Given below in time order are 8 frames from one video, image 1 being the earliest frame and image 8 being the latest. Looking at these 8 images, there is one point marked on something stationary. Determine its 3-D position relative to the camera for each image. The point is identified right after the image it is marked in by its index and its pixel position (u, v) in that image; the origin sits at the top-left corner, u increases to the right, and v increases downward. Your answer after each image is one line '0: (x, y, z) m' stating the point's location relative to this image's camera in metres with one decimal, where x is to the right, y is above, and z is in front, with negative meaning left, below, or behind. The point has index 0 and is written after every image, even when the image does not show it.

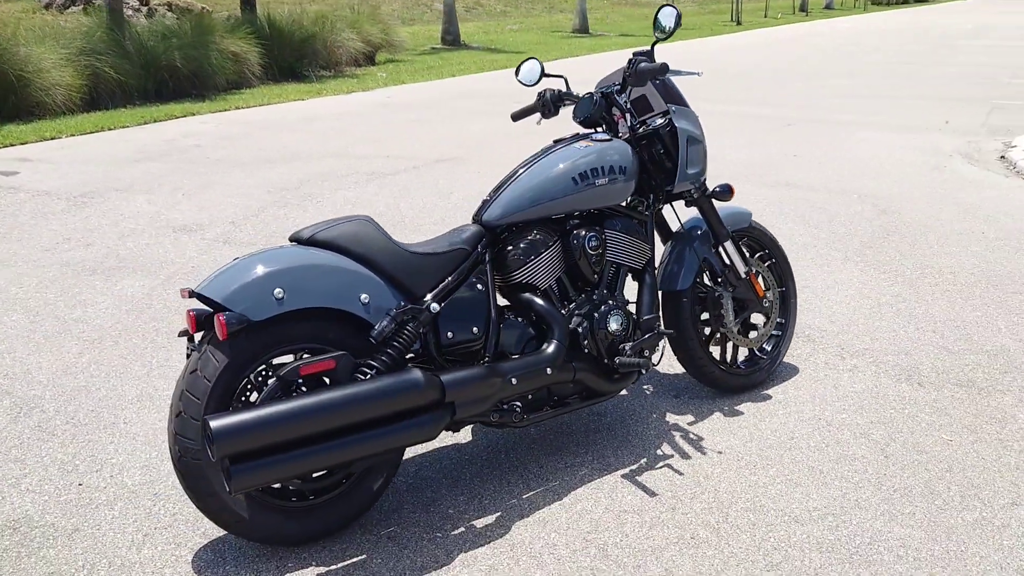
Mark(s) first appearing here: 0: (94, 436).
0: (-1.8, -0.6, +3.9) m
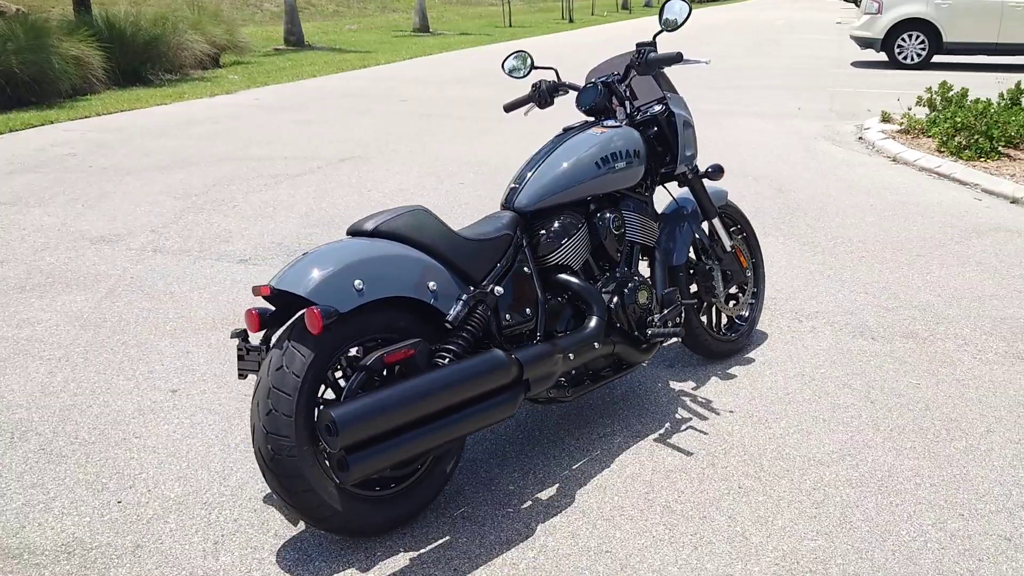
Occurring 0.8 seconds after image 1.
0: (-1.7, -0.7, +3.7) m
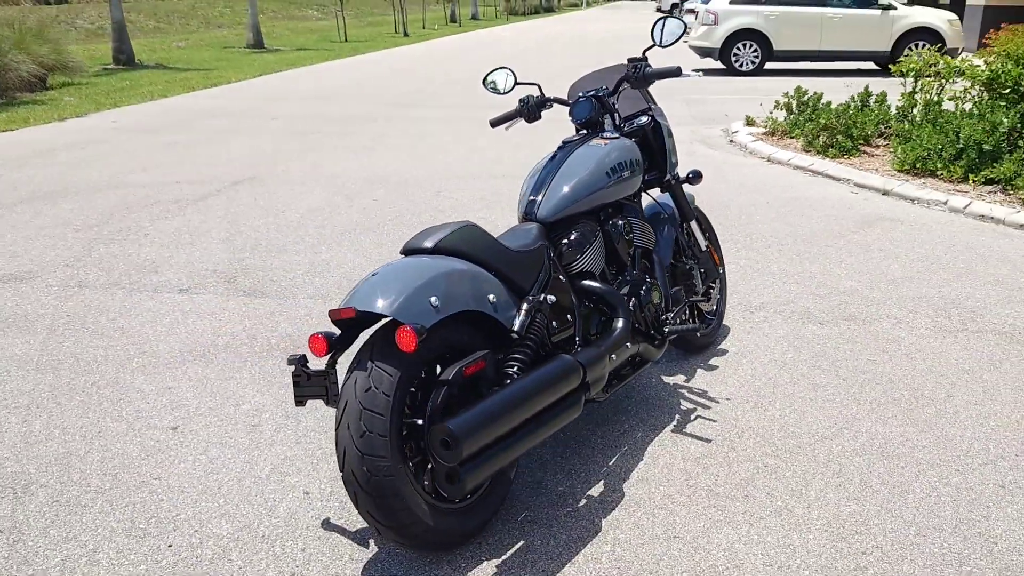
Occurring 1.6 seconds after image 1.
0: (-1.5, -0.8, +3.5) m
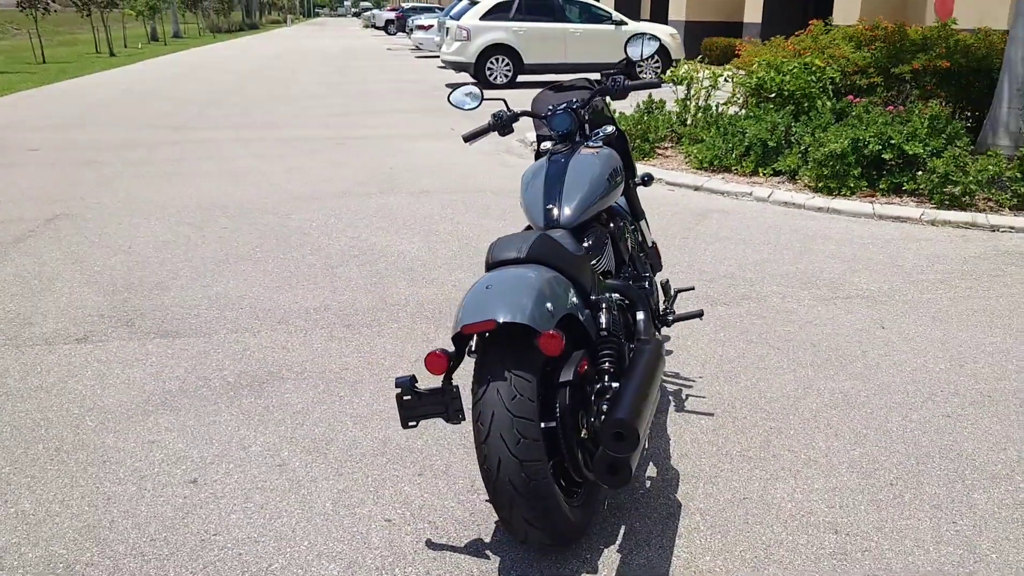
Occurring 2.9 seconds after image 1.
0: (-1.1, -1.0, +3.3) m
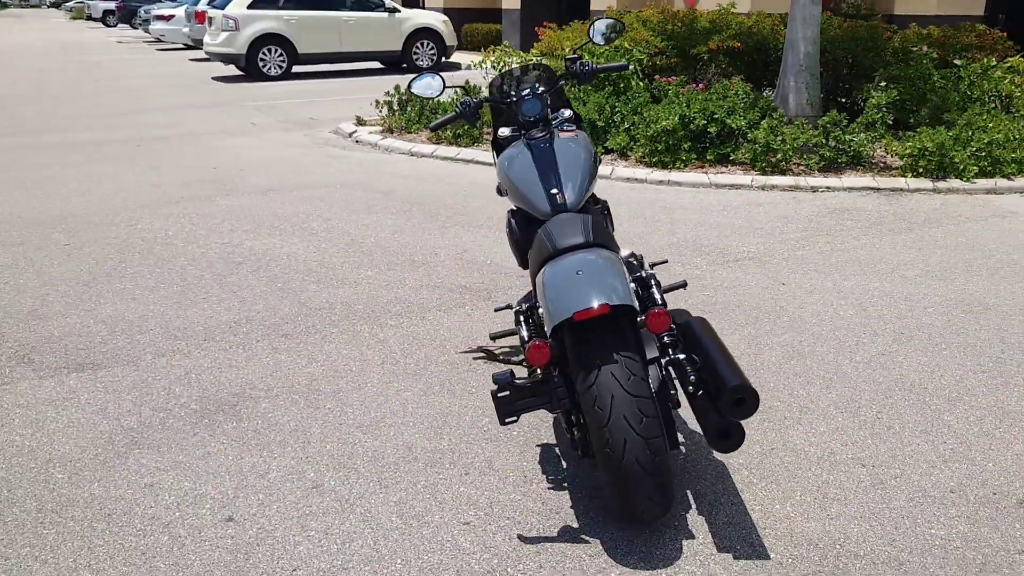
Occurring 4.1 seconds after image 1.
0: (-0.7, -1.0, +3.0) m
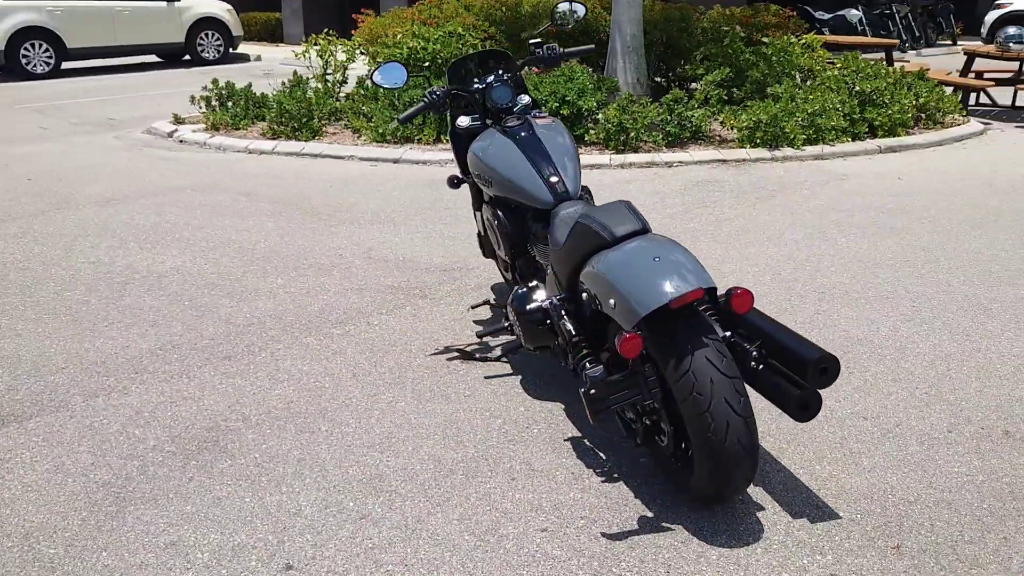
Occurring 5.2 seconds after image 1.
0: (-0.3, -1.1, +2.7) m
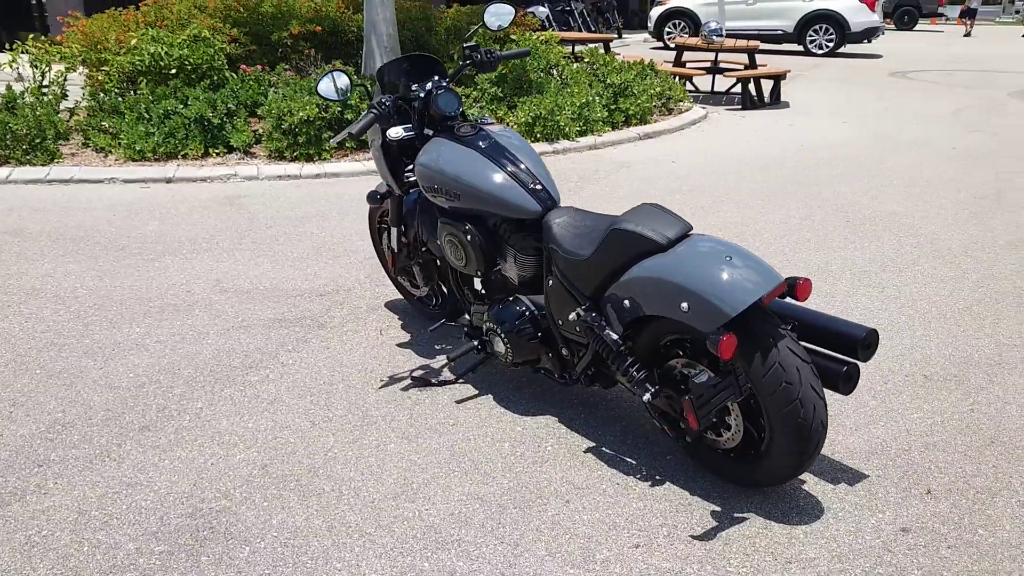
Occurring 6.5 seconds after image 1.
0: (+0.3, -1.1, +2.6) m
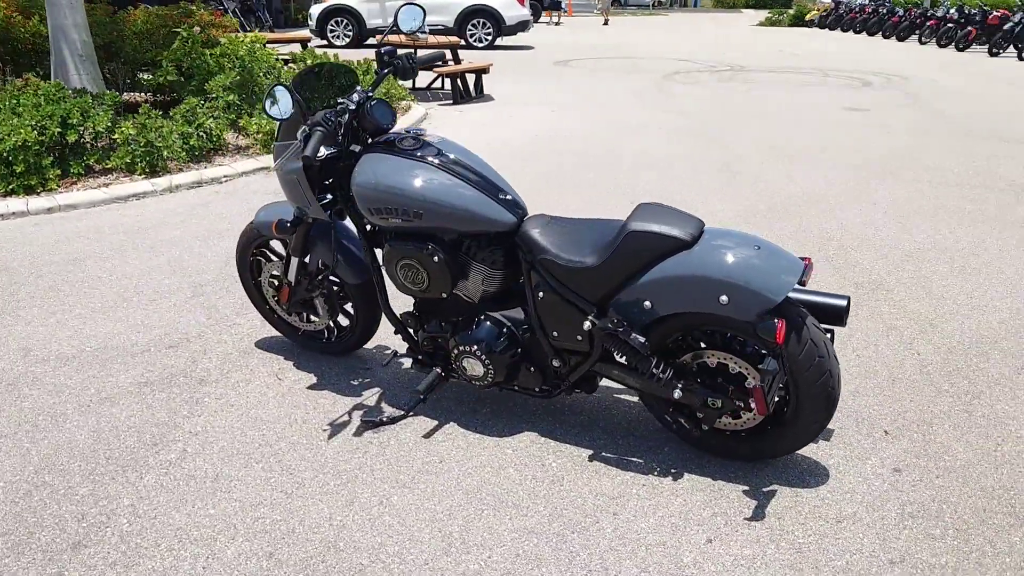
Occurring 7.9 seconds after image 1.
0: (+0.8, -1.1, +2.6) m
